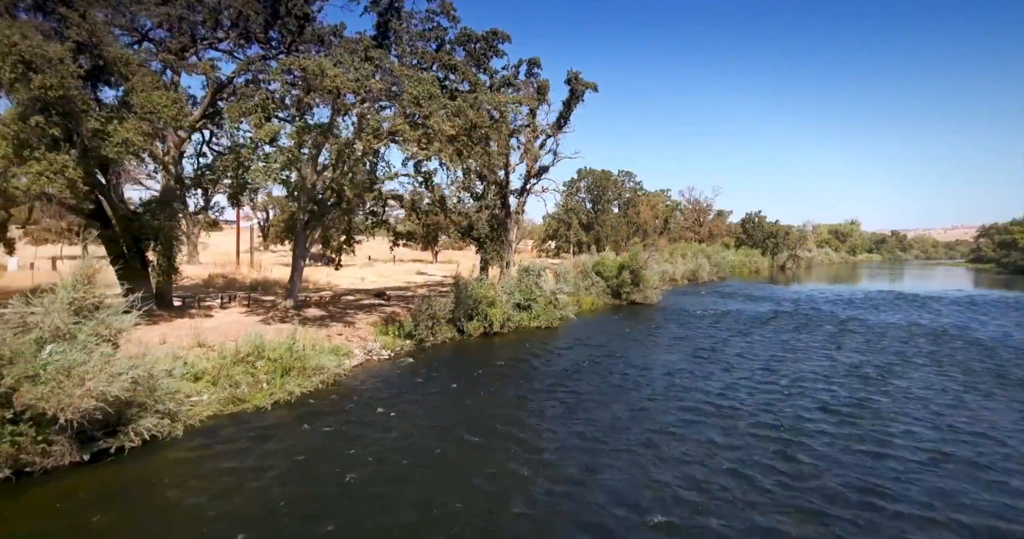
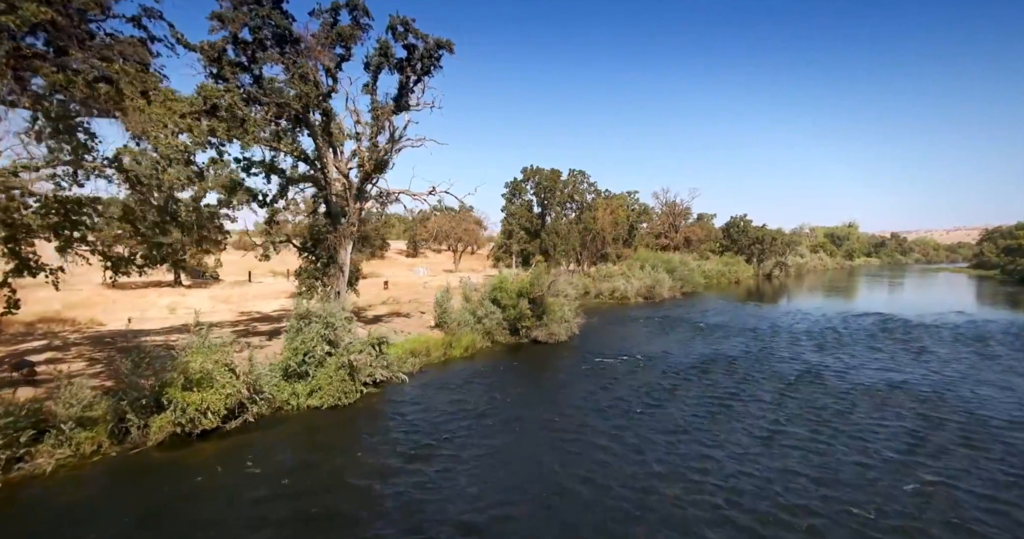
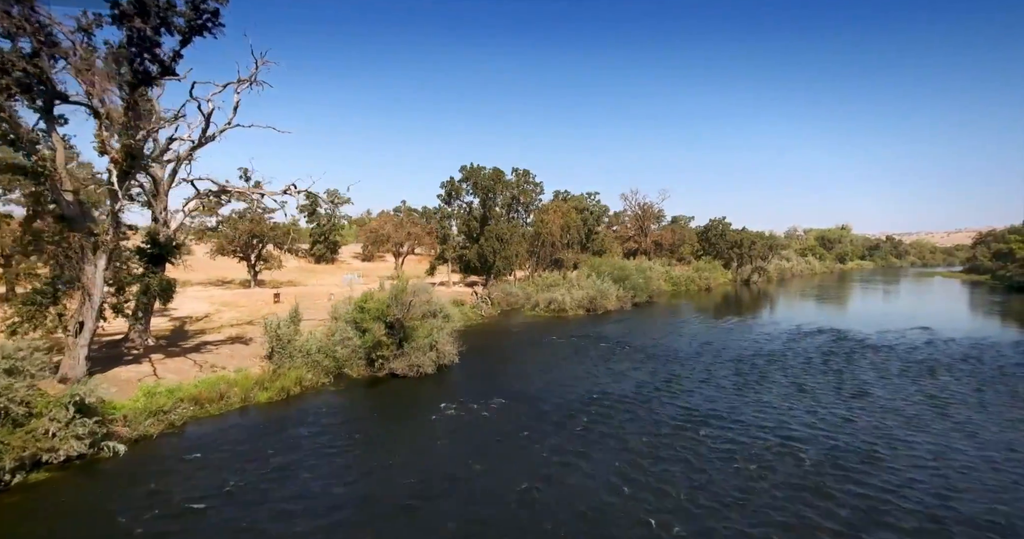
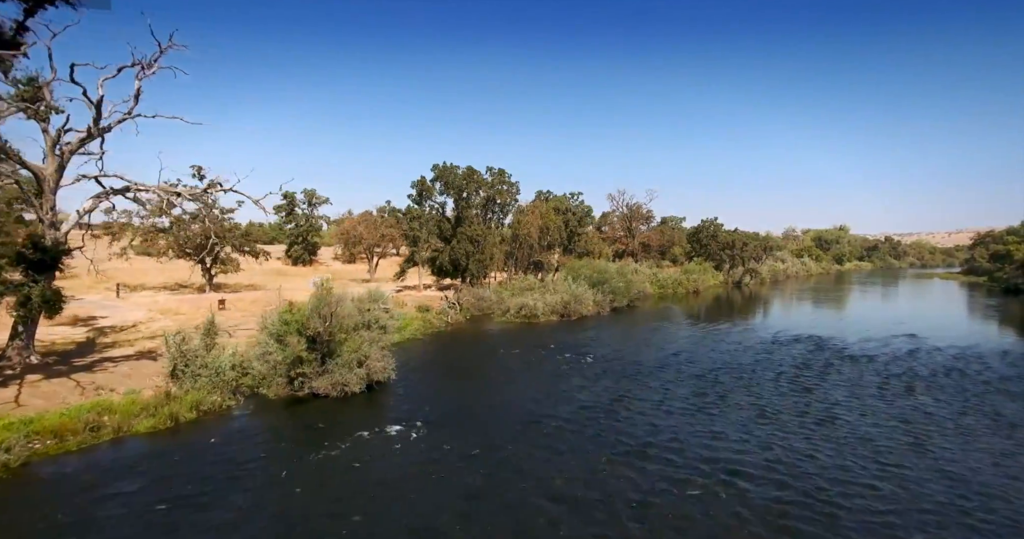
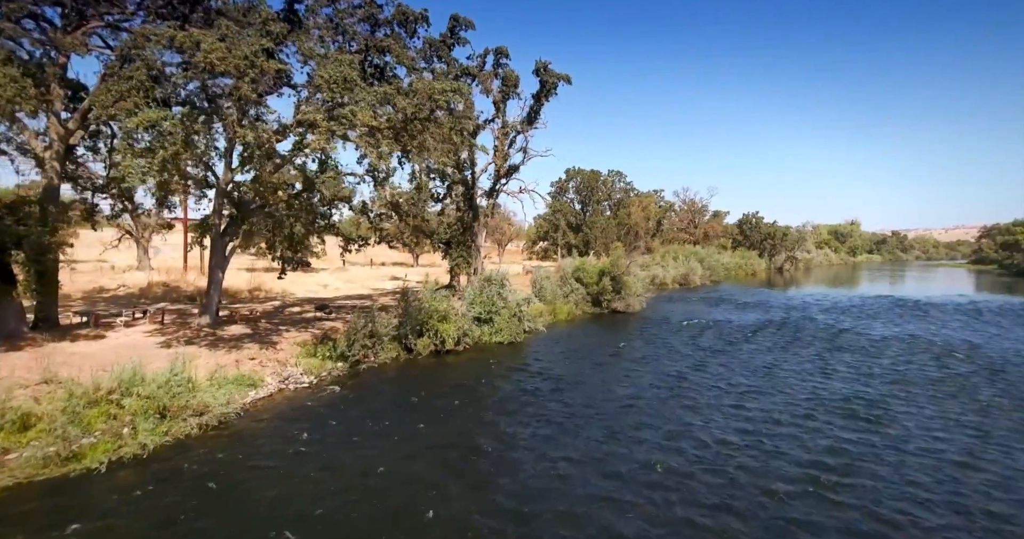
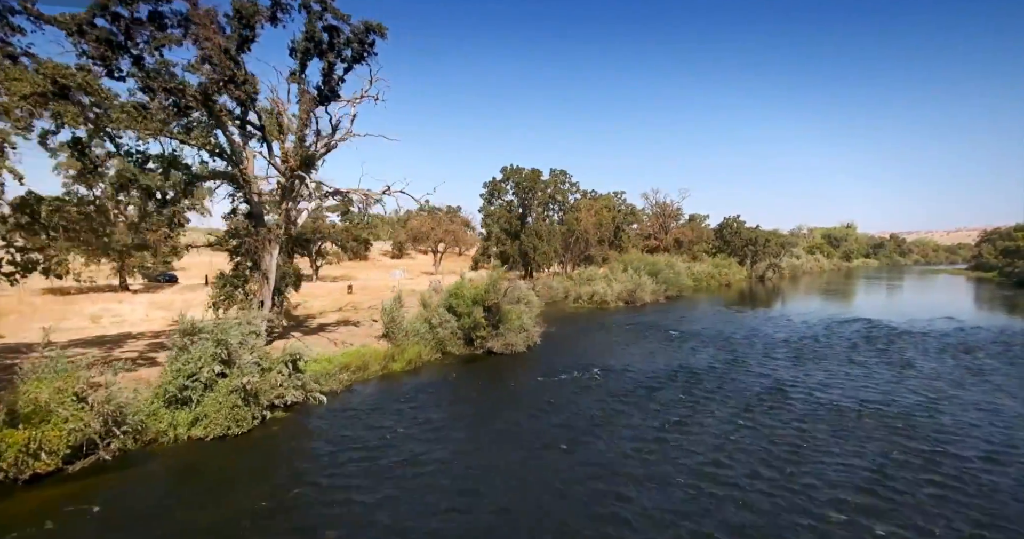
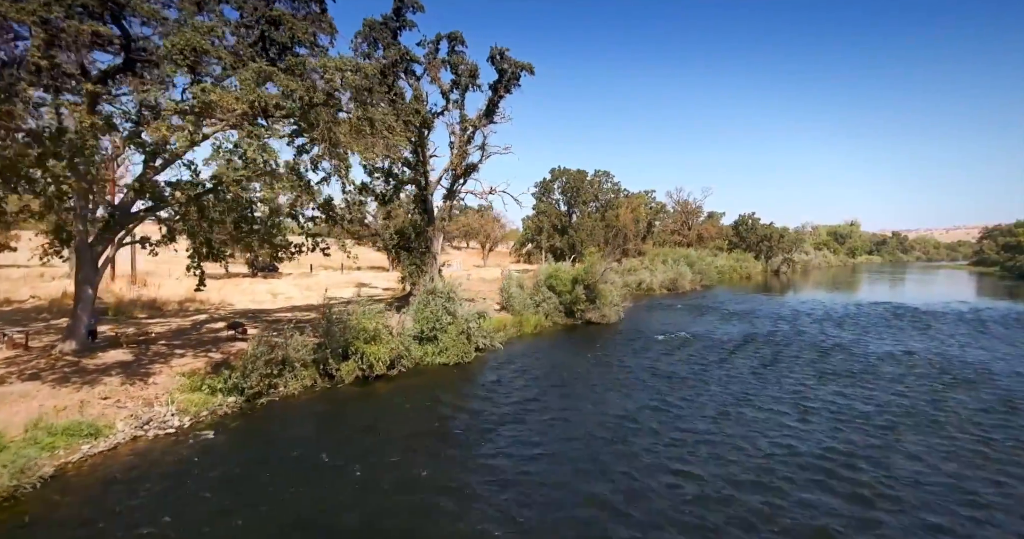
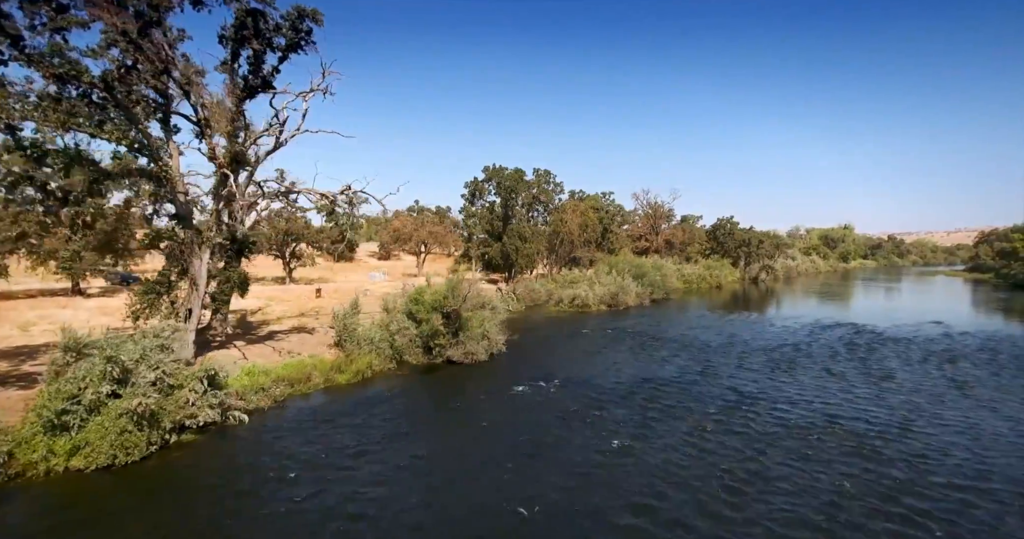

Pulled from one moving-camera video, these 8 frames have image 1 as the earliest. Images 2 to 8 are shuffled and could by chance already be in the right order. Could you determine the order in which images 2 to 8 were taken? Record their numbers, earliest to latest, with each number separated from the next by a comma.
5, 7, 2, 6, 8, 3, 4
